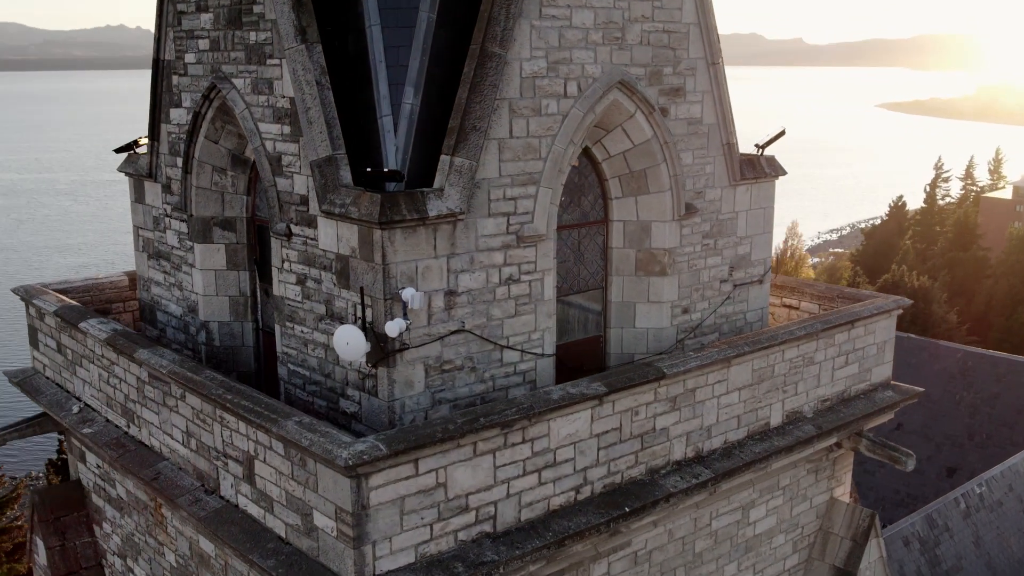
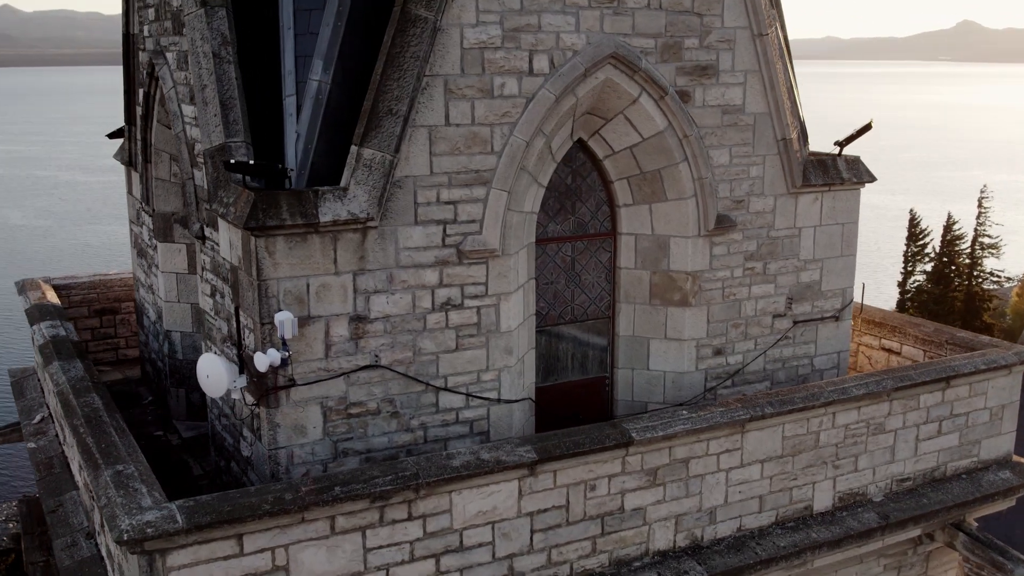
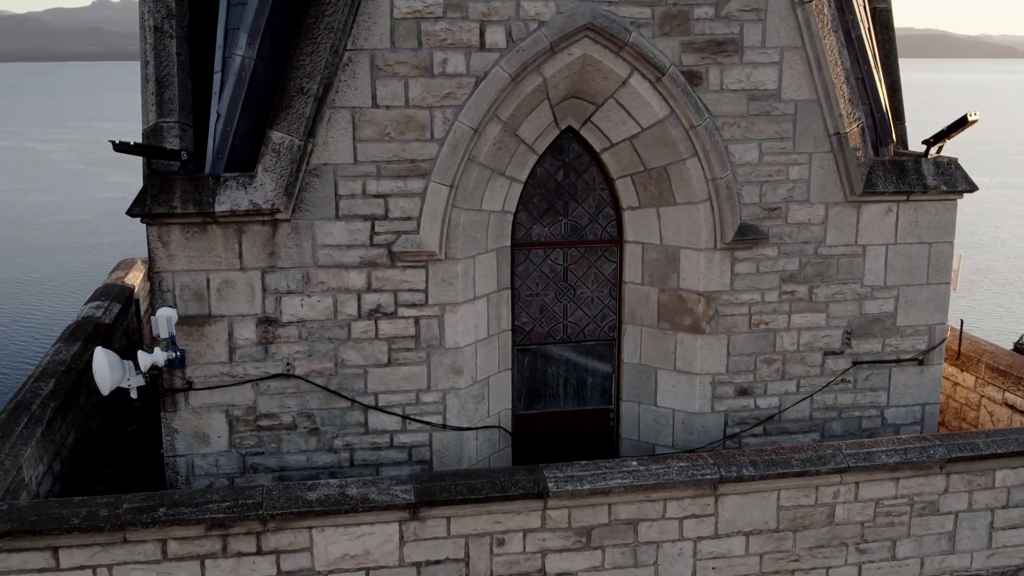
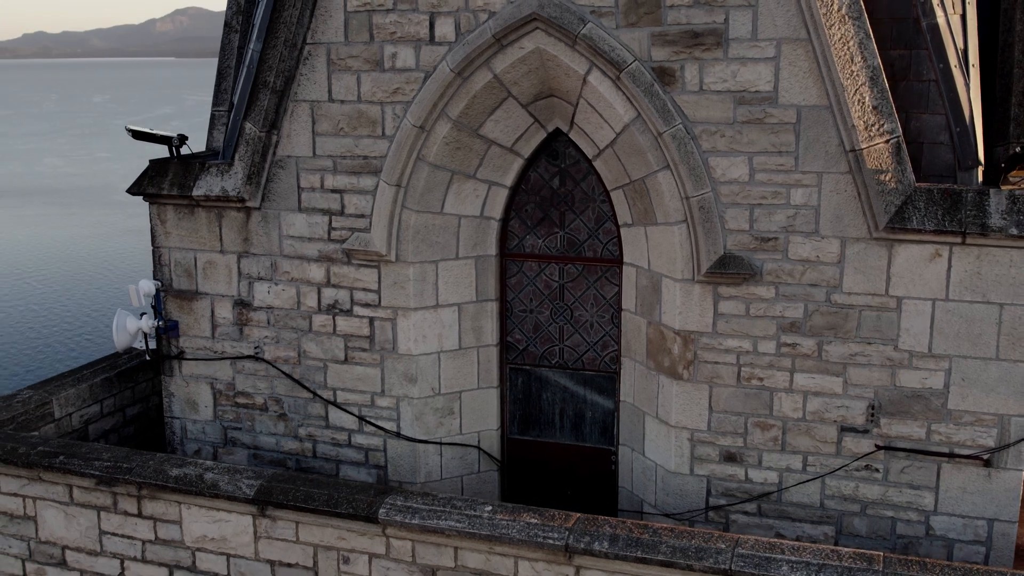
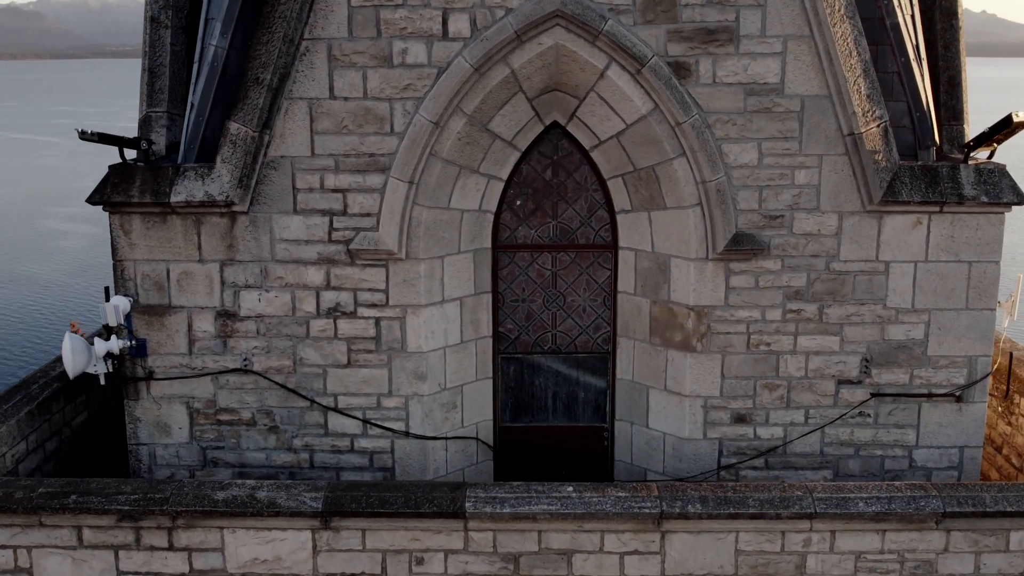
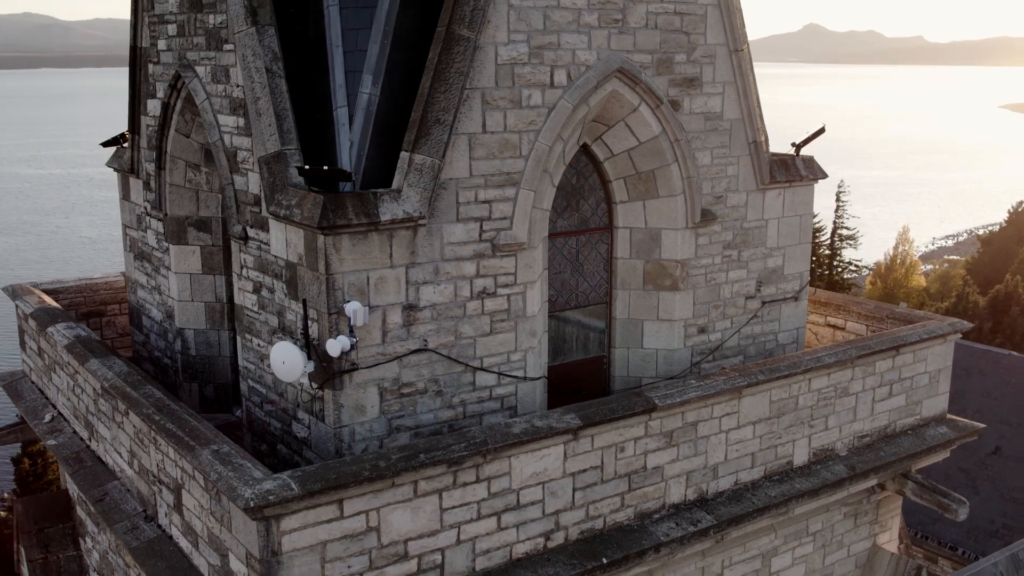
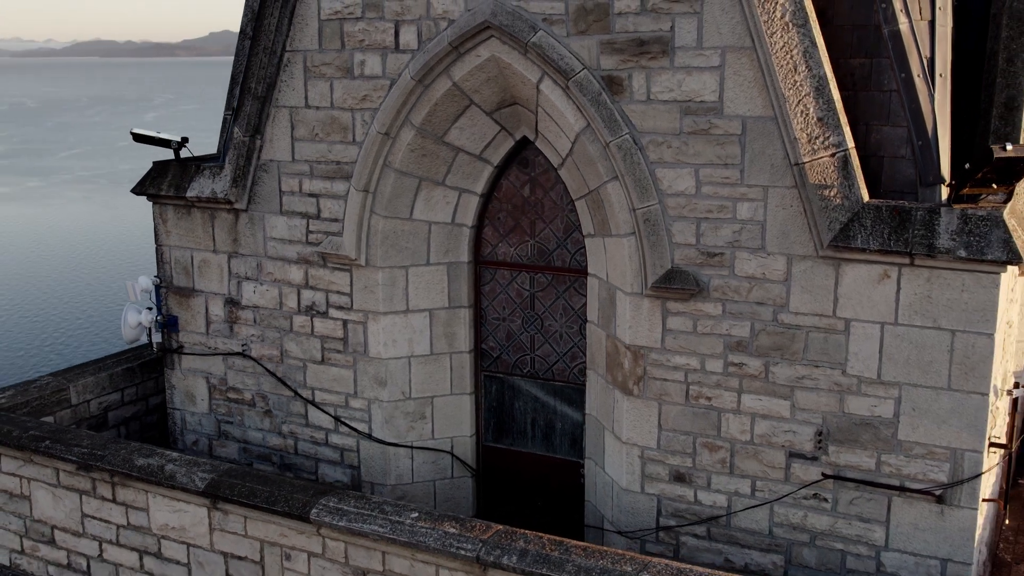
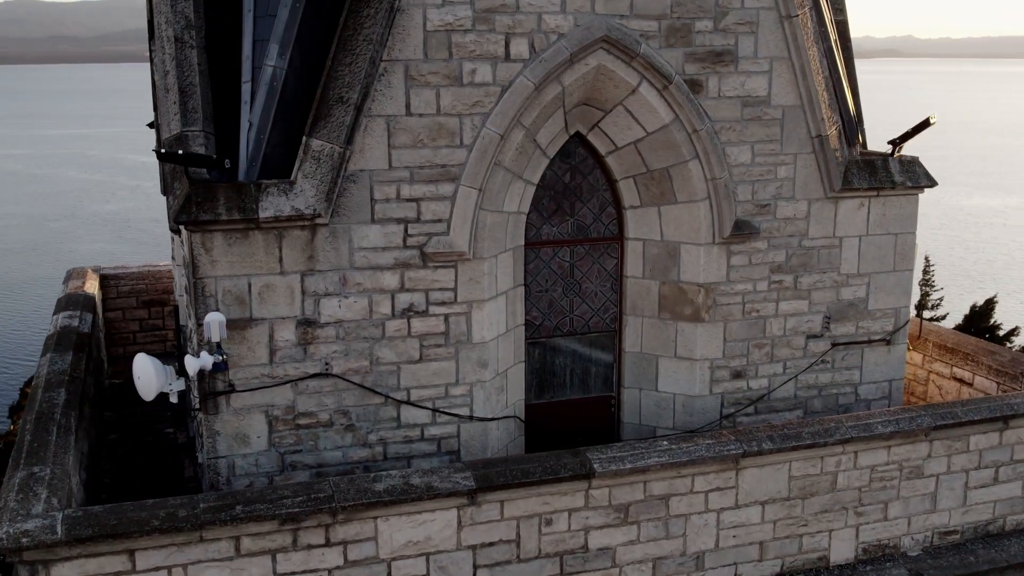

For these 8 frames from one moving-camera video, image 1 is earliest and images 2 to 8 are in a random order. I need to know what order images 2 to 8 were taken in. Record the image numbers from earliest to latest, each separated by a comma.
6, 2, 8, 3, 5, 4, 7
